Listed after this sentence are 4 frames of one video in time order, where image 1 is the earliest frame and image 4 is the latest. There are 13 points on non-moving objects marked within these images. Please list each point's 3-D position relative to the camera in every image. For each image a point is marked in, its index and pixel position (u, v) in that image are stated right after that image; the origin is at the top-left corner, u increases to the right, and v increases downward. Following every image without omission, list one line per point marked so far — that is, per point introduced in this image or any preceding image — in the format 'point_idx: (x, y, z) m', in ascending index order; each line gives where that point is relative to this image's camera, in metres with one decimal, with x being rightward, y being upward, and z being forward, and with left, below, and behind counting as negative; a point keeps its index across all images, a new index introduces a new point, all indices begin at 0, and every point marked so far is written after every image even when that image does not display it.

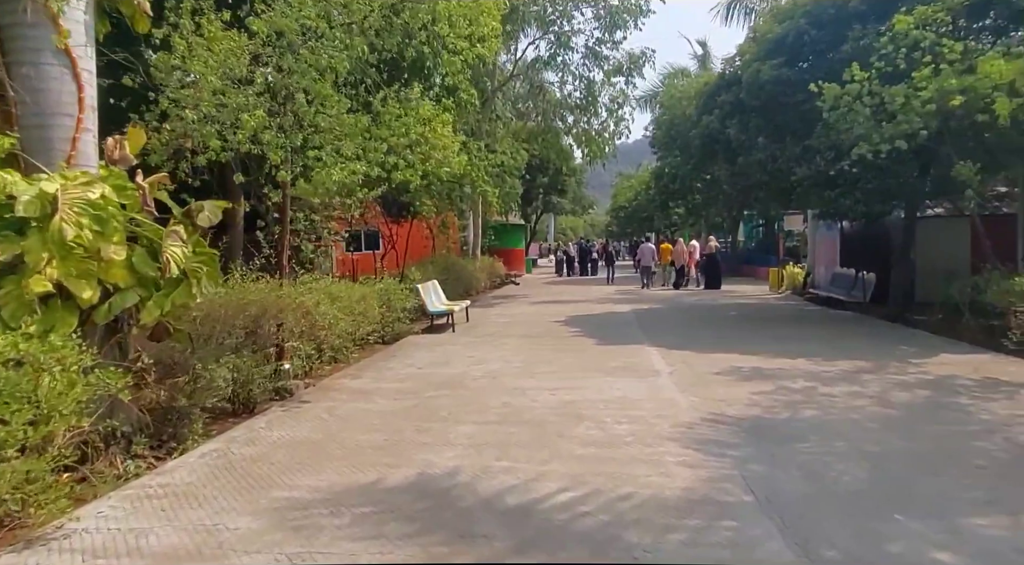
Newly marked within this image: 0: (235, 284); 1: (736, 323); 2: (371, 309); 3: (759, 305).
0: (-3.2, 0.0, +8.2) m
1: (+4.5, -0.8, +14.8) m
2: (-2.4, -0.5, +12.0) m
3: (+6.2, -0.6, +18.1) m
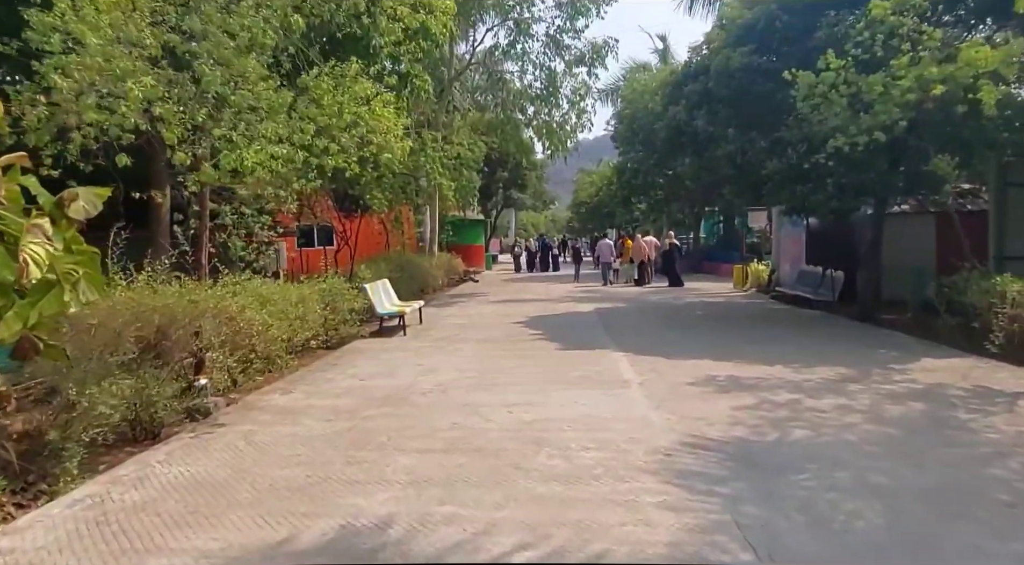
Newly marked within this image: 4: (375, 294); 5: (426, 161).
0: (-3.6, 0.0, +7.1) m
1: (+3.7, -0.8, +14.1) m
2: (-3.0, -0.5, +11.0) m
3: (+5.1, -0.6, +17.5) m
4: (-2.6, -0.2, +13.5) m
5: (-2.4, +3.2, +19.0) m
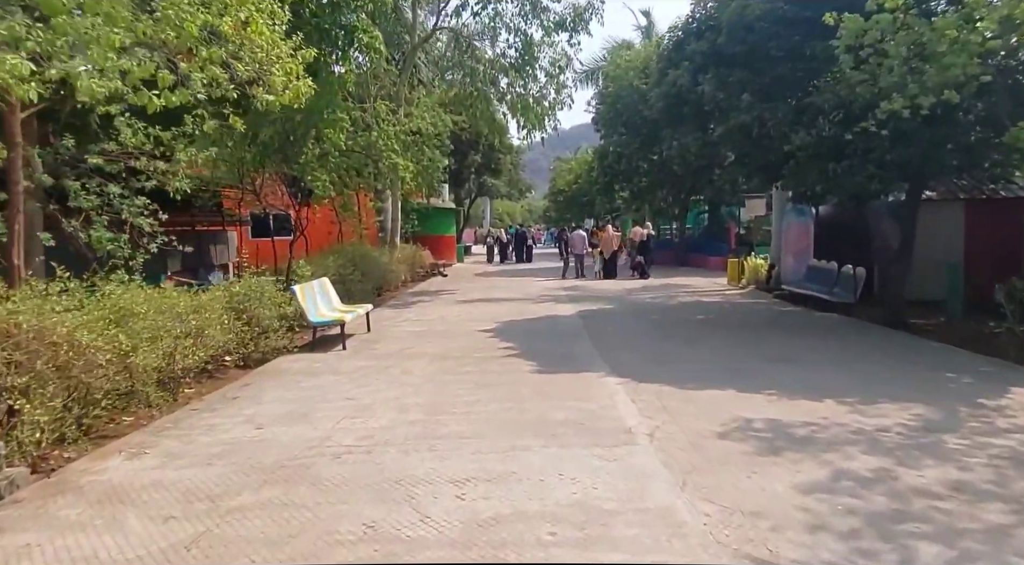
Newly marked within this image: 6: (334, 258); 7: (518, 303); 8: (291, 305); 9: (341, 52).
0: (-4.0, -0.1, +4.5) m
1: (+3.1, -0.8, +11.8) m
2: (-3.5, -0.5, +8.4) m
3: (+4.5, -0.5, +15.2) m
4: (-3.1, -0.2, +10.9) m
5: (-3.1, +3.3, +16.4) m
6: (-4.1, +0.6, +16.6) m
7: (+0.1, -0.5, +16.8) m
8: (-3.5, -0.4, +11.3) m
9: (-3.2, +4.3, +13.5) m
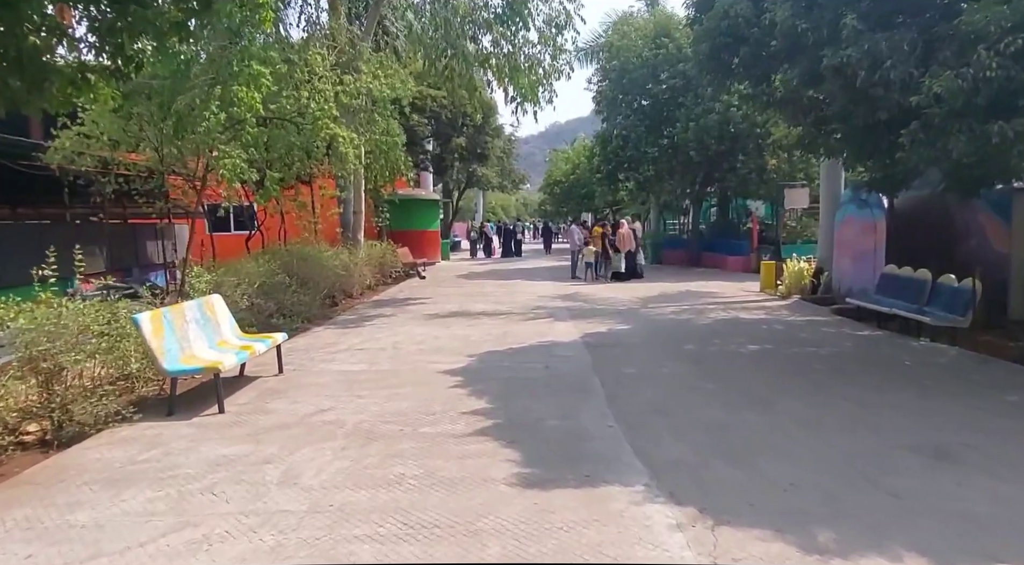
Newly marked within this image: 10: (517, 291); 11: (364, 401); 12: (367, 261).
0: (-4.2, -0.4, +0.7) m
1: (+2.9, -1.0, +8.0) m
2: (-3.7, -0.8, +4.5) m
3: (+4.2, -0.7, +11.4) m
4: (-3.3, -0.5, +7.1) m
5: (-3.3, +3.1, +12.5) m
6: (-4.4, +0.4, +12.7) m
7: (-0.2, -0.7, +13.0) m
8: (-3.7, -0.6, +7.4) m
9: (-3.5, +4.1, +9.6) m
10: (+0.1, -0.2, +18.2) m
11: (-1.5, -1.2, +7.2) m
12: (-3.7, +0.6, +18.4) m
